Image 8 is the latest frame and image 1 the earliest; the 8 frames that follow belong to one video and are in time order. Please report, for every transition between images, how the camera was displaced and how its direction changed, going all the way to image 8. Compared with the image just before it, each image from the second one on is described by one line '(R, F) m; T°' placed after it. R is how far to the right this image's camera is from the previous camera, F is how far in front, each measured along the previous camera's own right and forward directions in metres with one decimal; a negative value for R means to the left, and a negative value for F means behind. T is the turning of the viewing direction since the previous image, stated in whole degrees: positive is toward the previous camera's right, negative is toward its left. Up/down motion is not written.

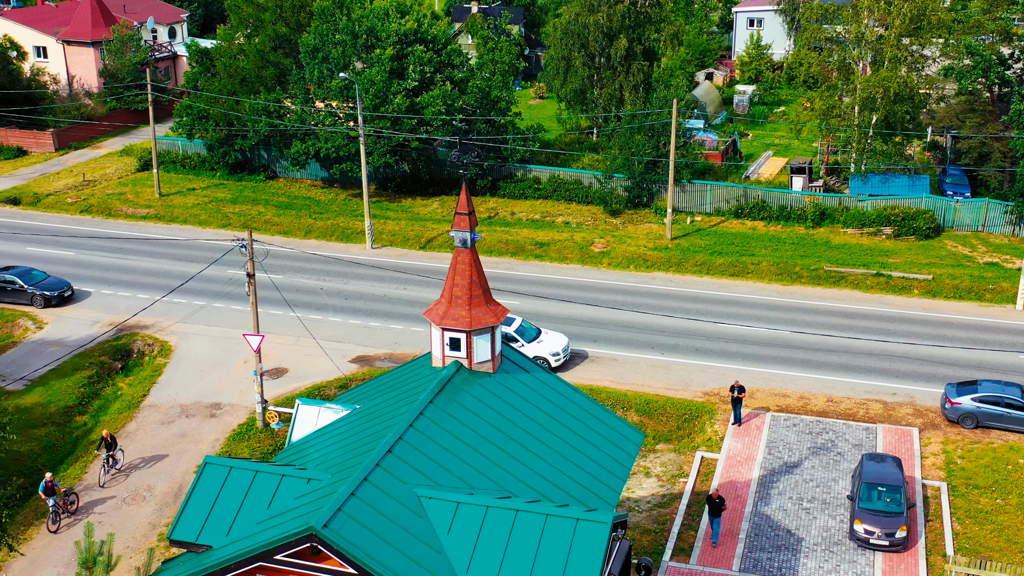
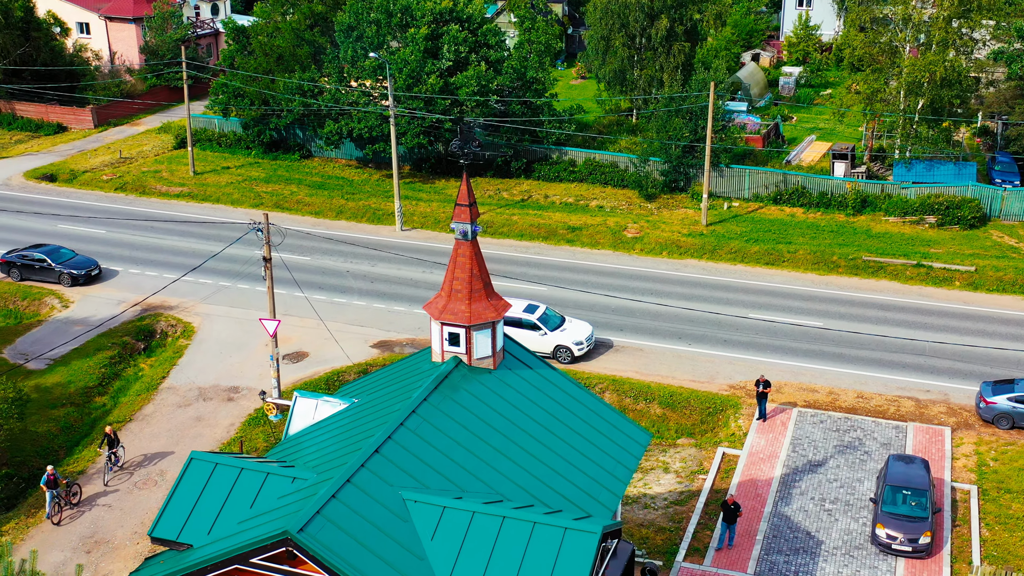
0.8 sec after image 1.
(+0.8, +0.7) m; -2°
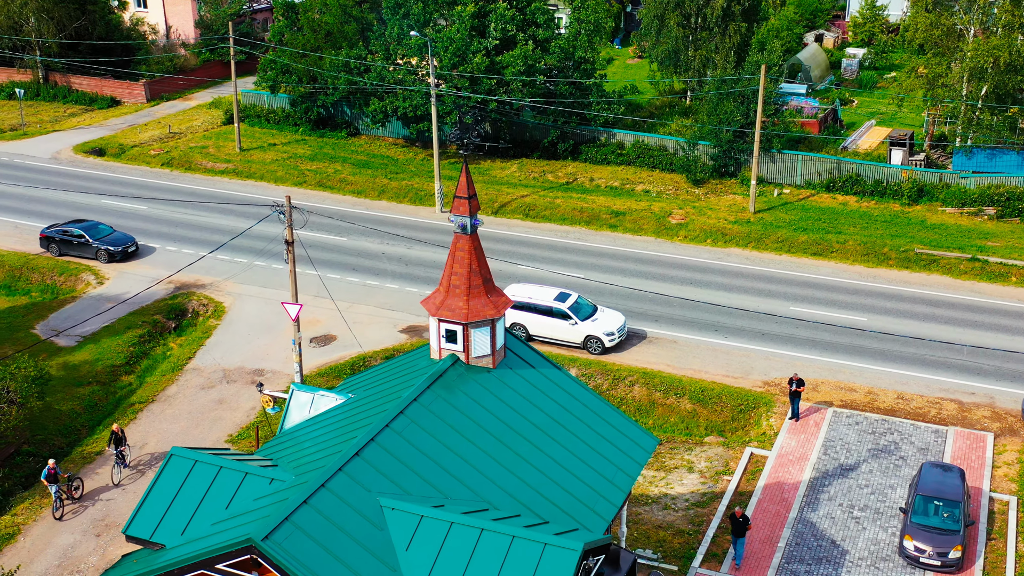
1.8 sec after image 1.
(+1.0, +0.8) m; -3°
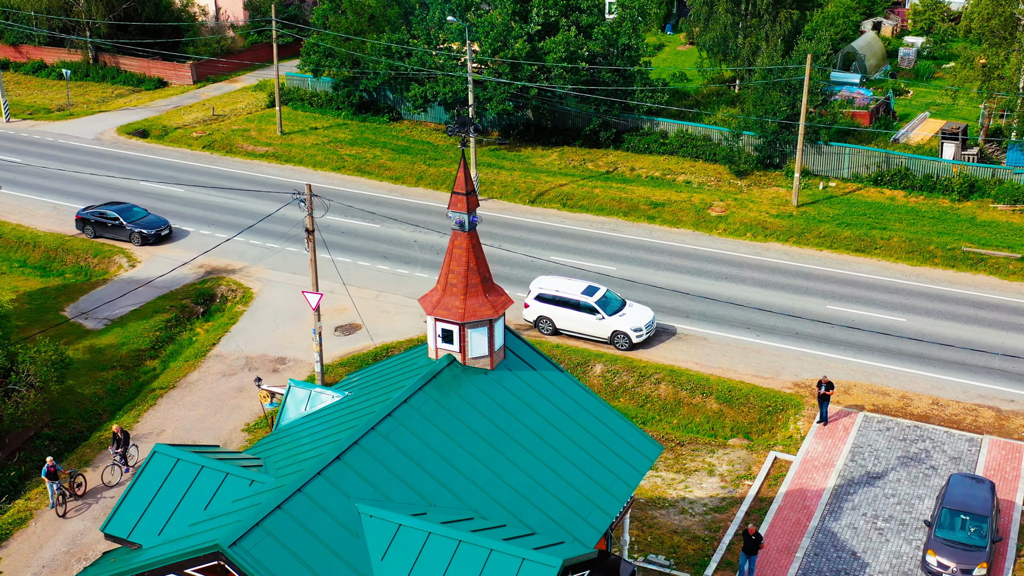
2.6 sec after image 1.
(+0.9, +0.6) m; -3°
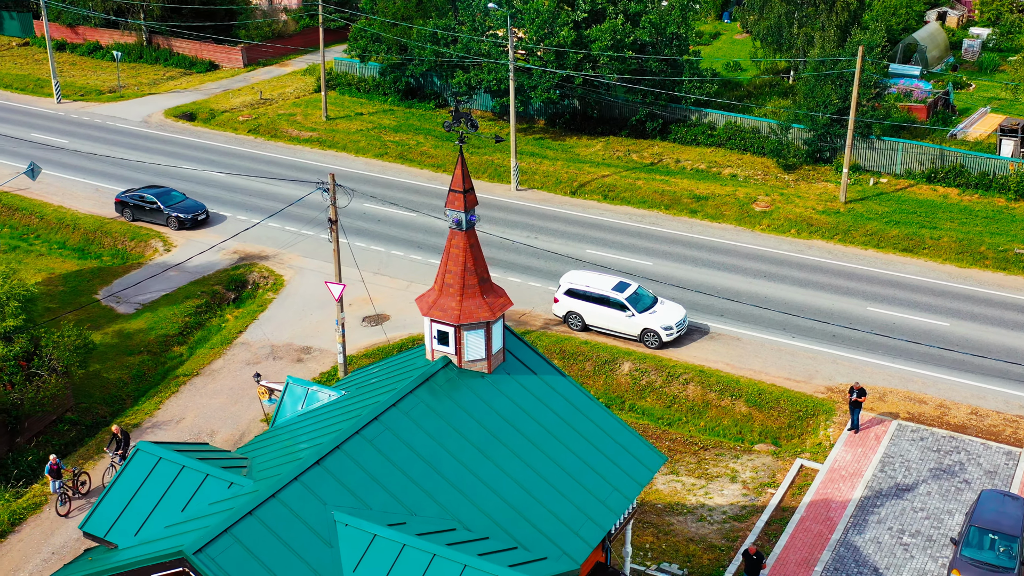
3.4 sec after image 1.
(+0.9, +0.6) m; -3°
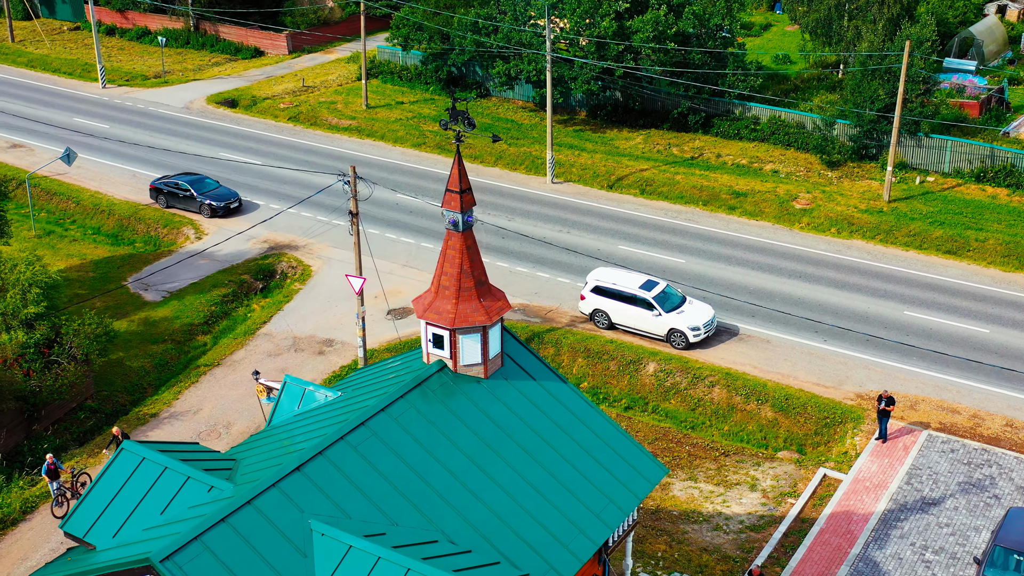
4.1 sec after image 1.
(+0.8, +0.5) m; -3°
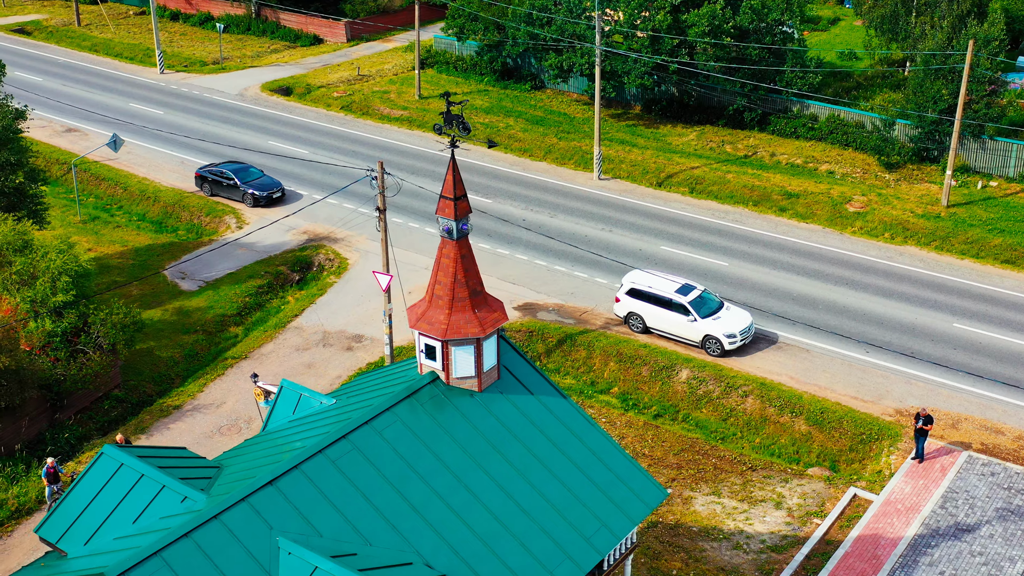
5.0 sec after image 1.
(+1.0, +0.6) m; -3°
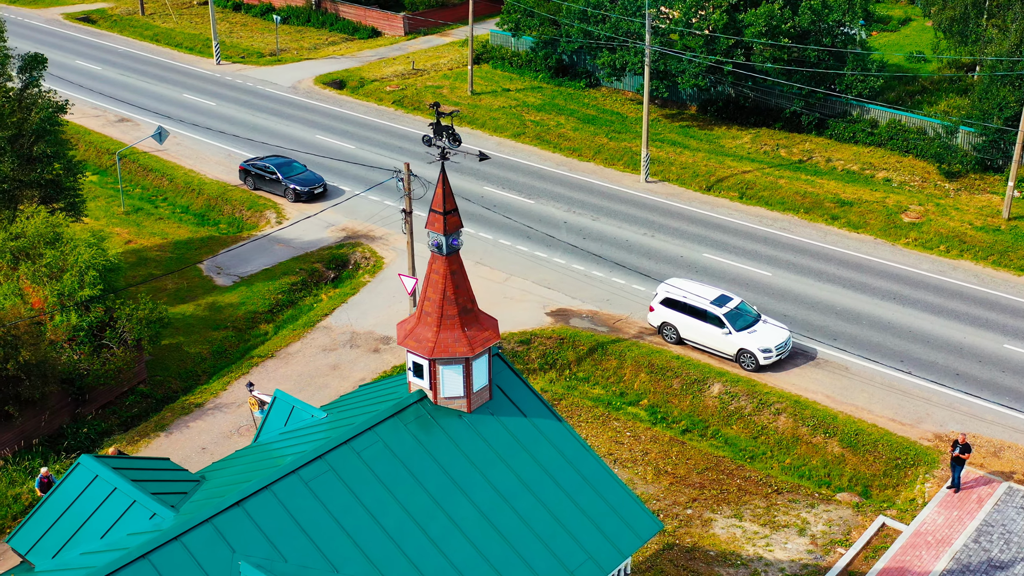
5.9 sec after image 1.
(+1.0, +0.7) m; -3°
